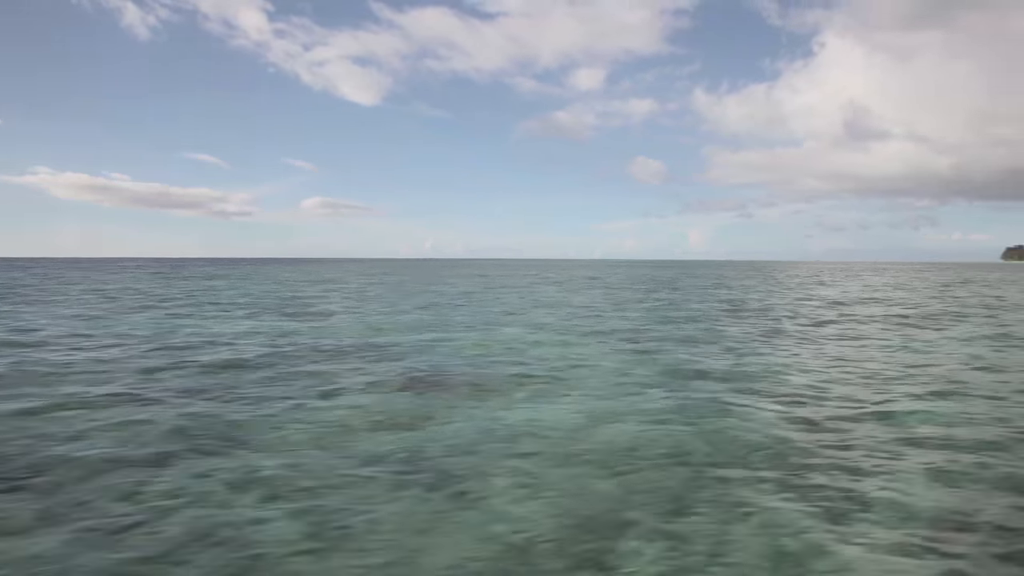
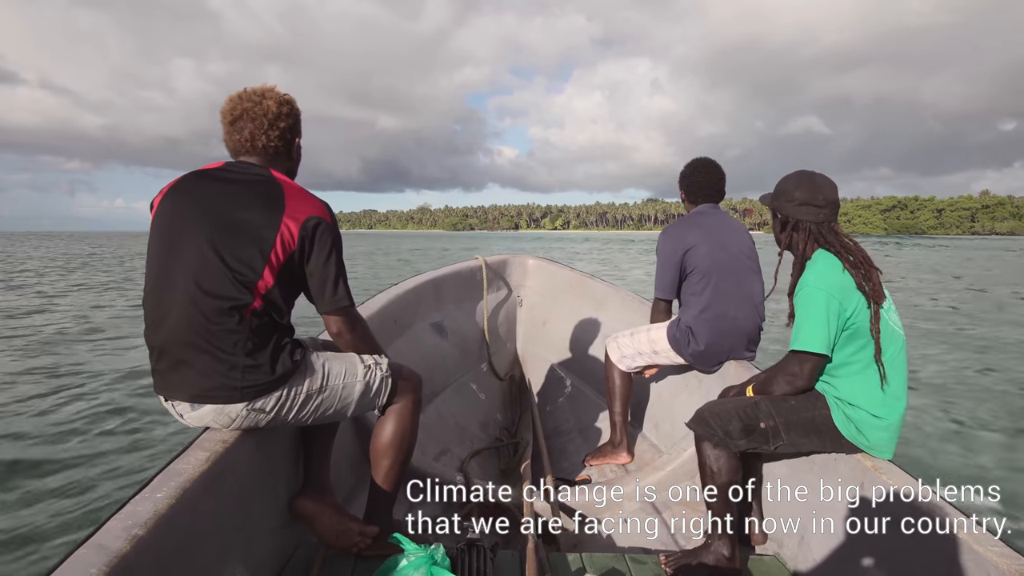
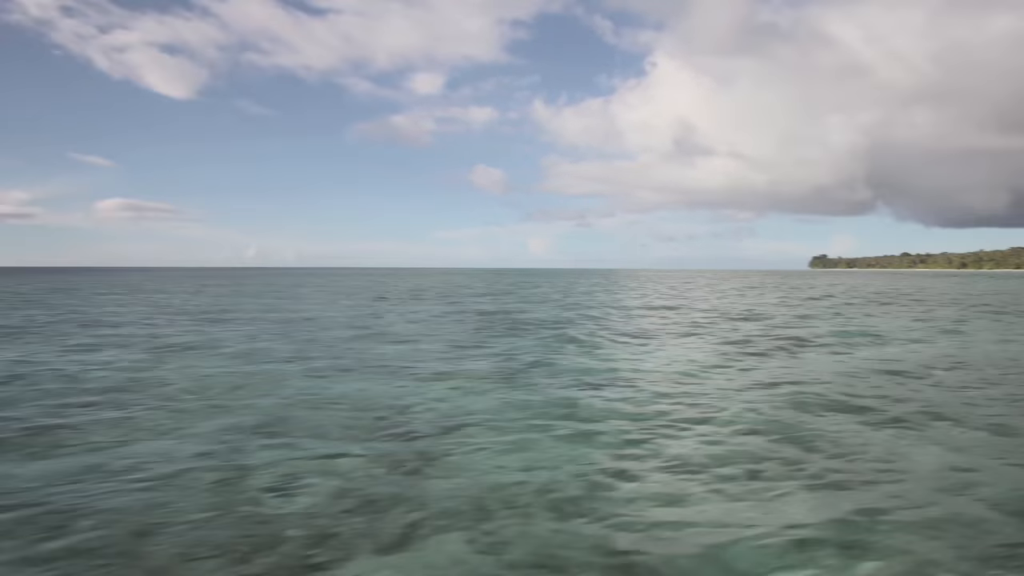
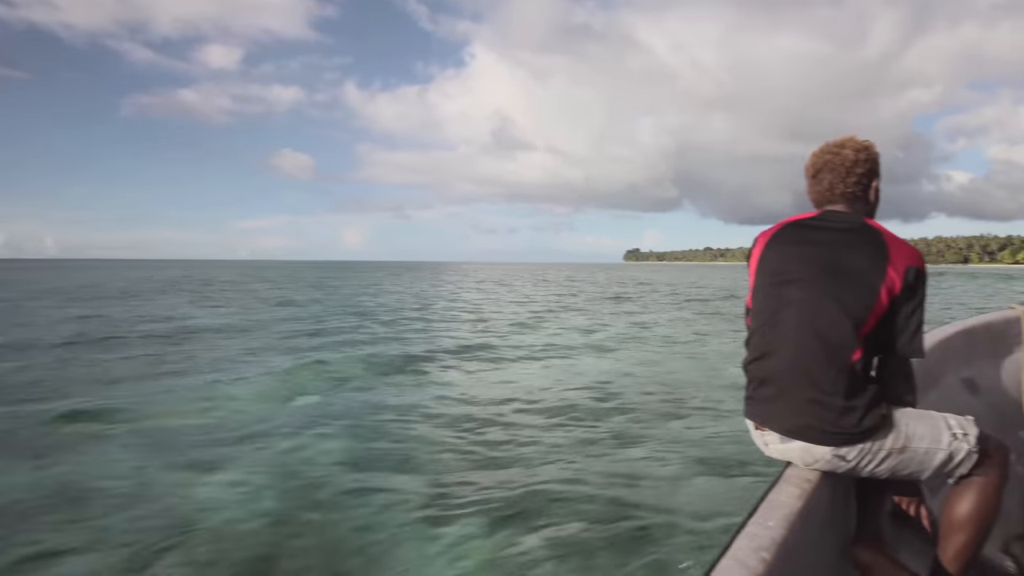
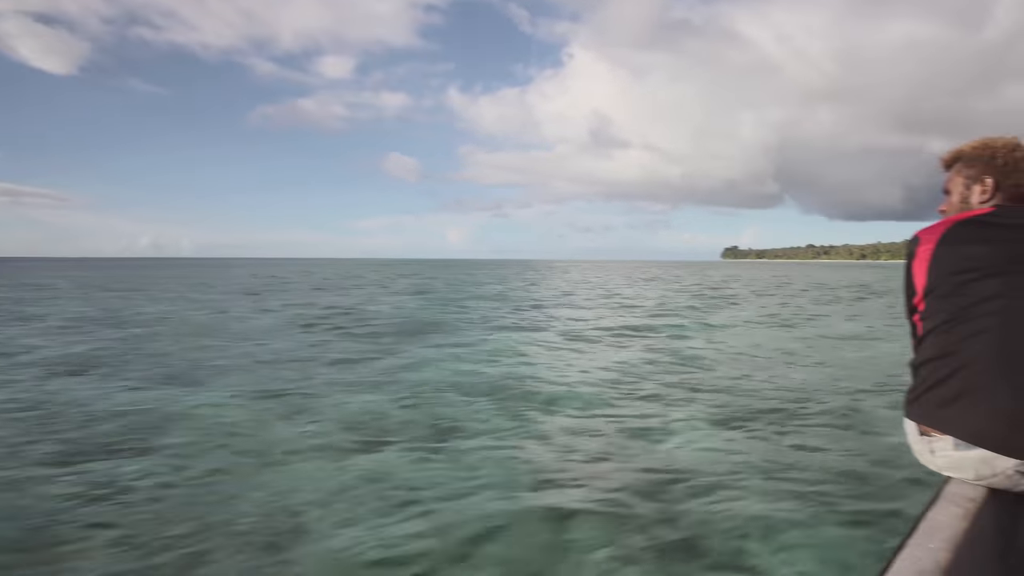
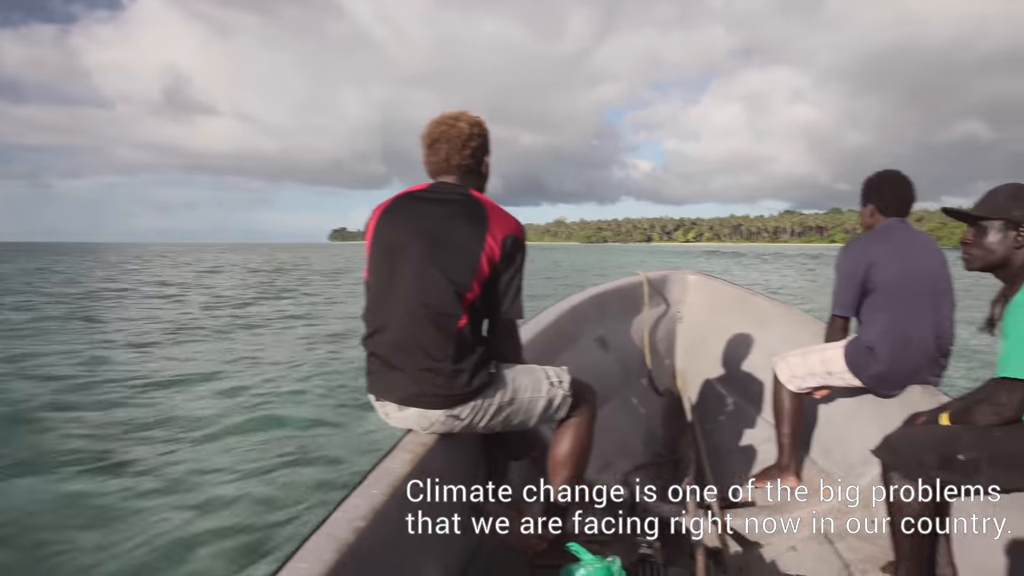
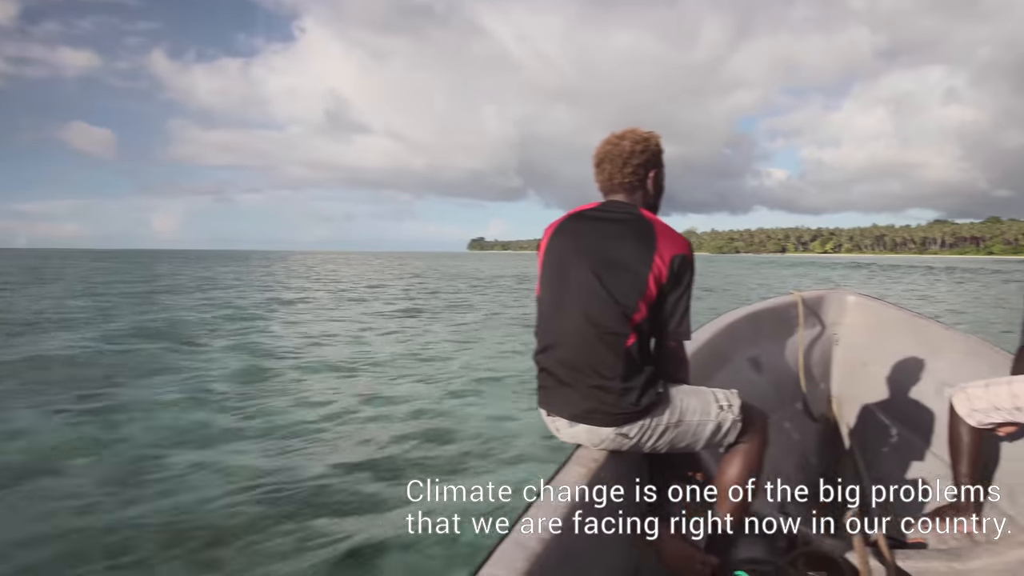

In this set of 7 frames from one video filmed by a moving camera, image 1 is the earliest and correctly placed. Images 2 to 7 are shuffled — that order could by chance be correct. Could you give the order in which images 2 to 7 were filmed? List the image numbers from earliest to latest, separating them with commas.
3, 5, 4, 7, 6, 2
